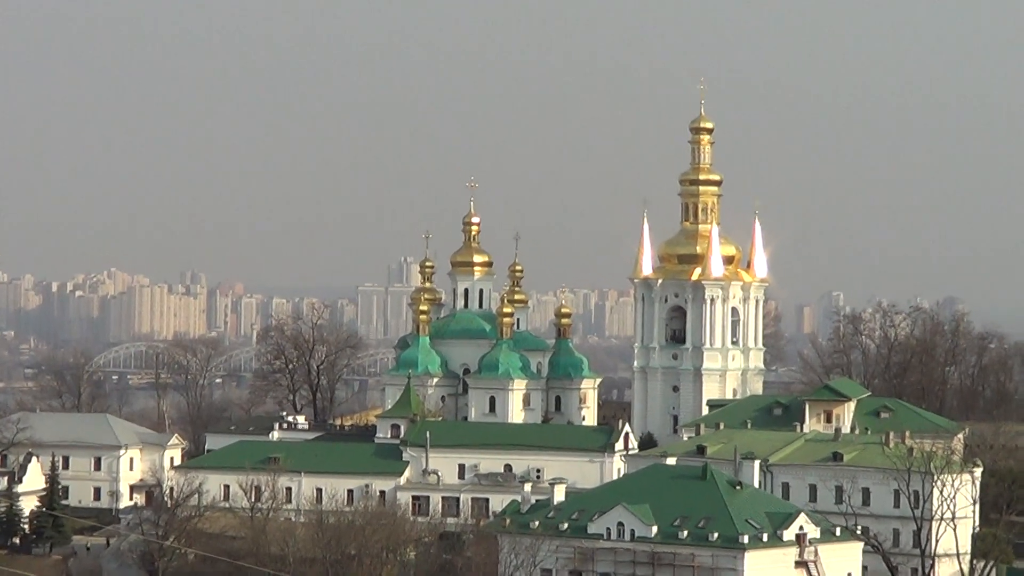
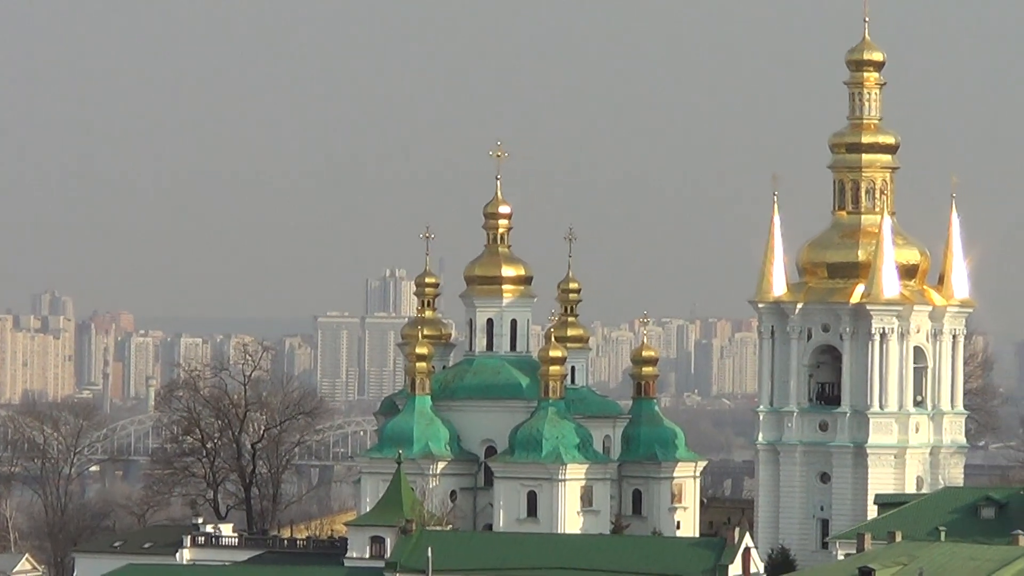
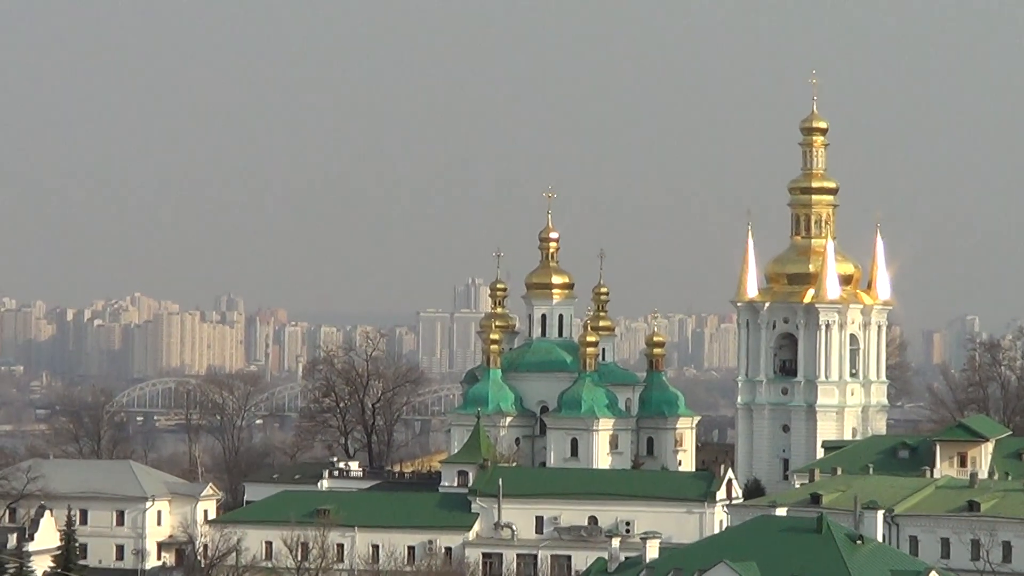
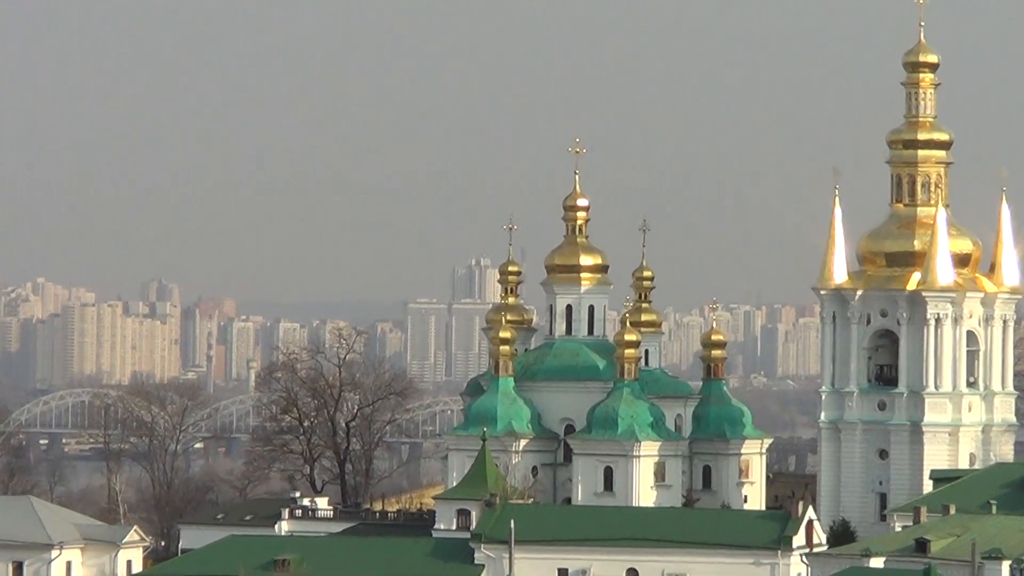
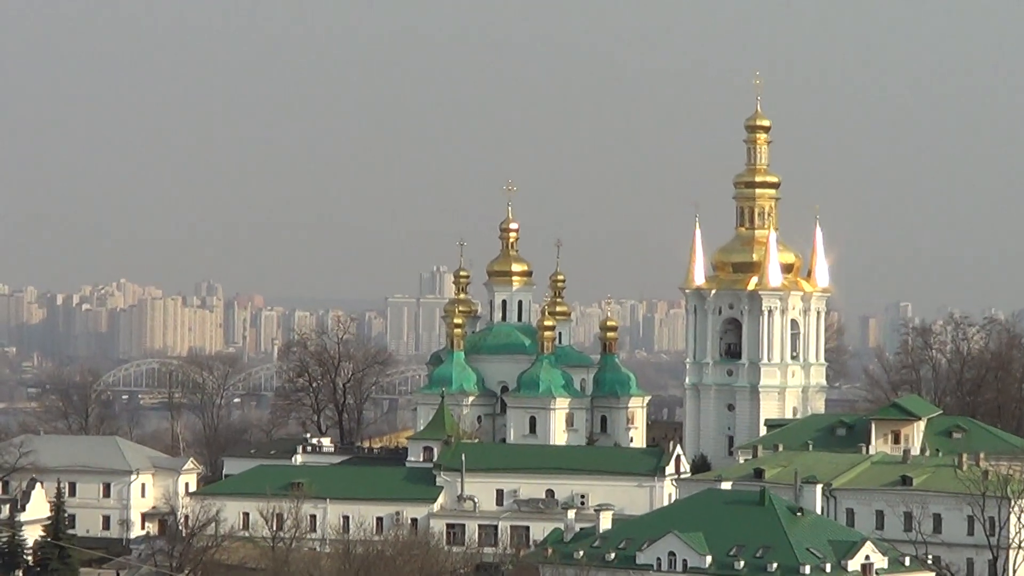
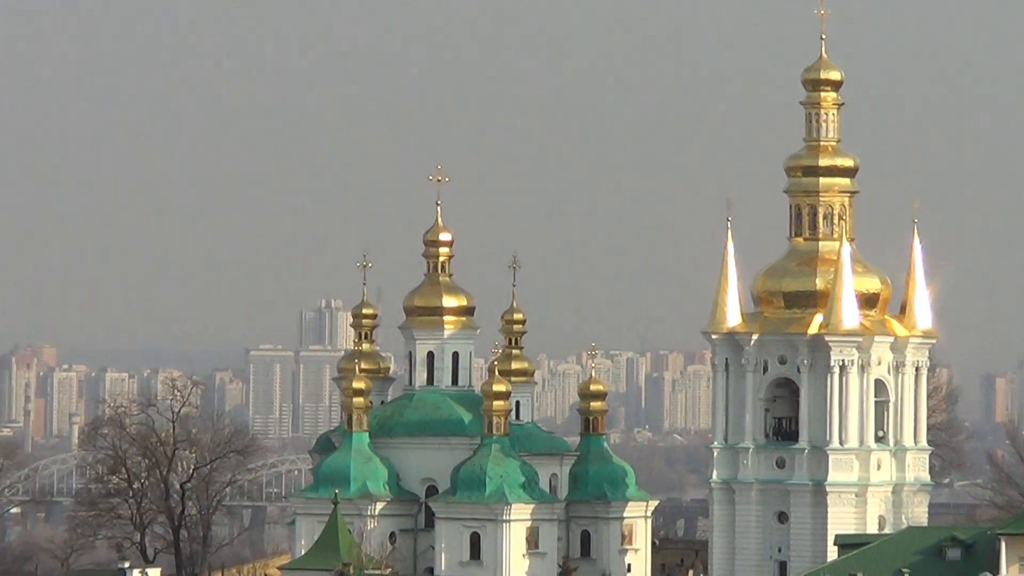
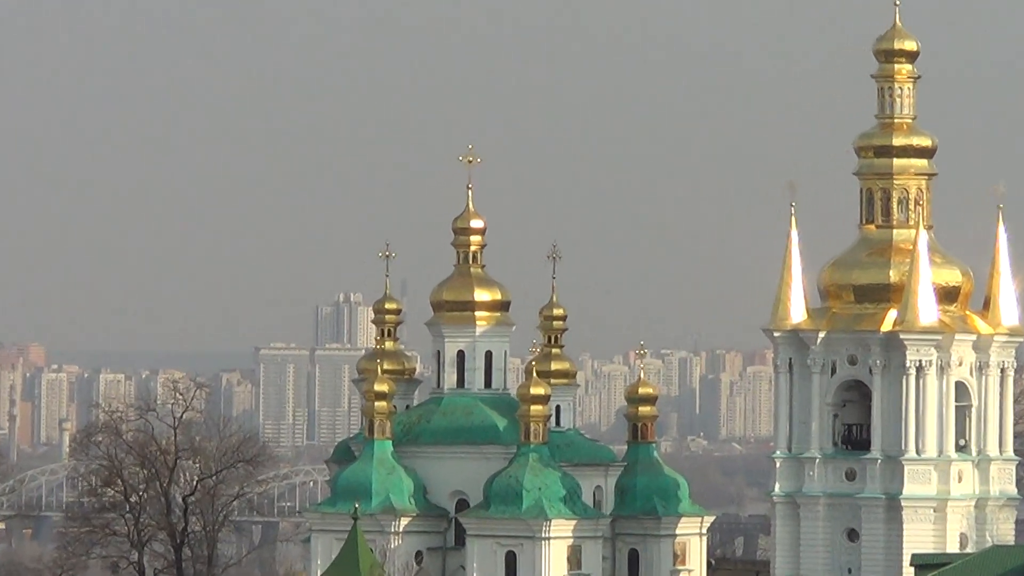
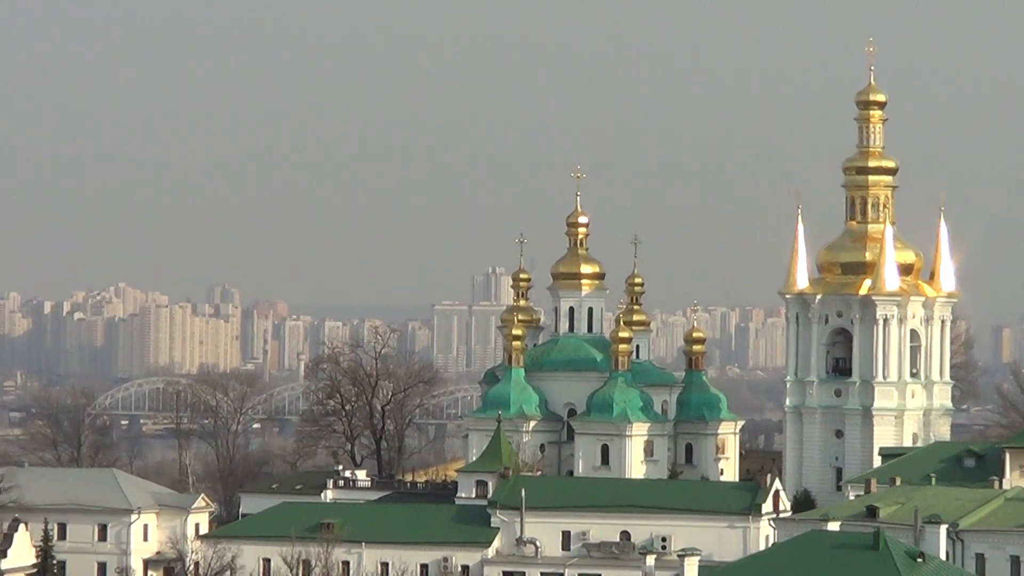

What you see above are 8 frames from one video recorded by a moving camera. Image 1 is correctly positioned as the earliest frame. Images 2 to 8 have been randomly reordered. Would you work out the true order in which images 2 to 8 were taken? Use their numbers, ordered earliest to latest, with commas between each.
5, 3, 8, 4, 2, 6, 7
